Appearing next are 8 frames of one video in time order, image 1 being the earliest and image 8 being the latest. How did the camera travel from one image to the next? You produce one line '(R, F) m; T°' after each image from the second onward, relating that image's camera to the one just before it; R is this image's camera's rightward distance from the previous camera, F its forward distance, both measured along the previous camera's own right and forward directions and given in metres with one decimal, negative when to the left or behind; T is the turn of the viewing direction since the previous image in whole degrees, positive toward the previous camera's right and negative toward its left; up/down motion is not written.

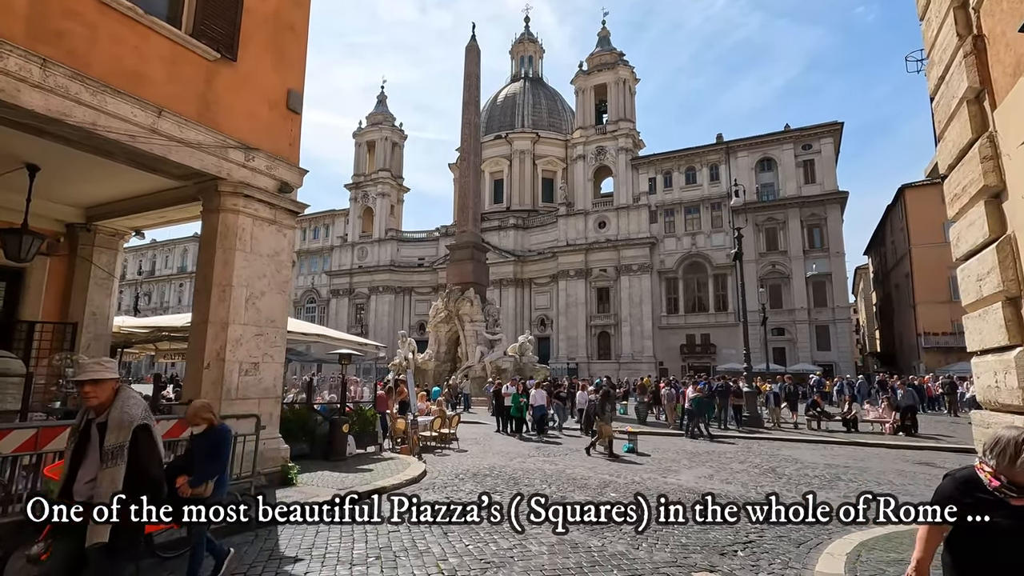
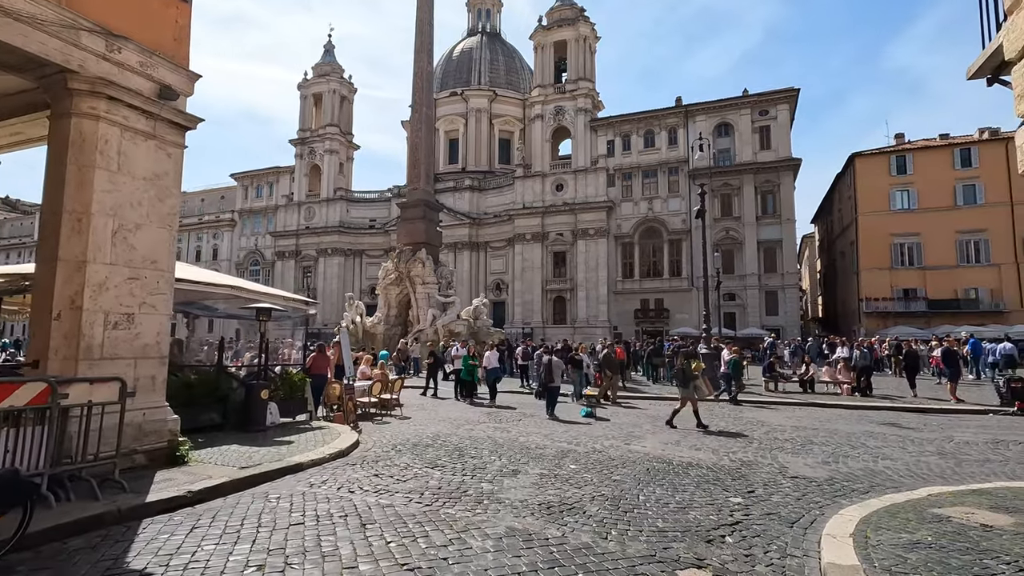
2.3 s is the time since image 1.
(+0.2, +1.4) m; +5°
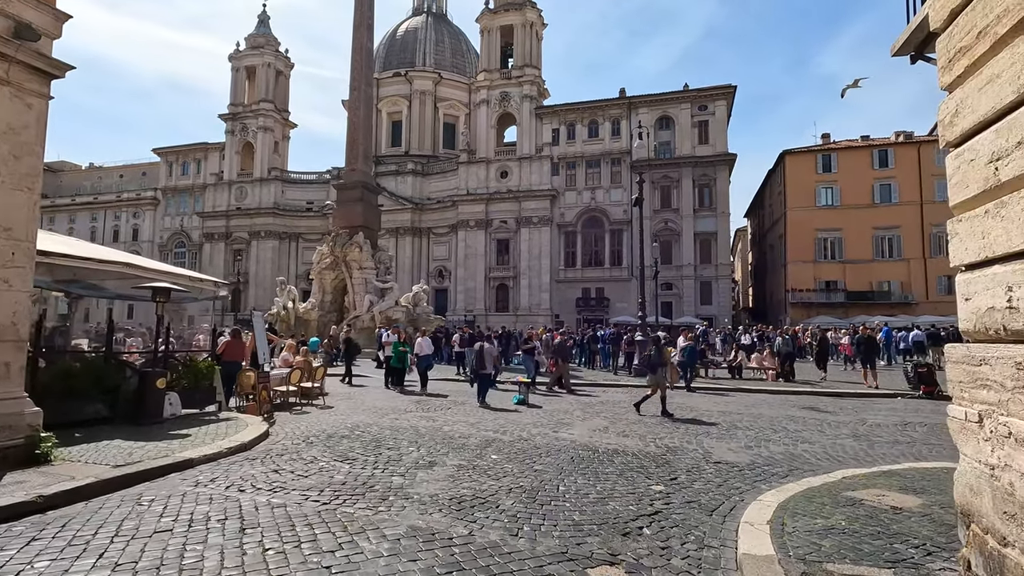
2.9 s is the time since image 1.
(+0.3, +0.4) m; +6°
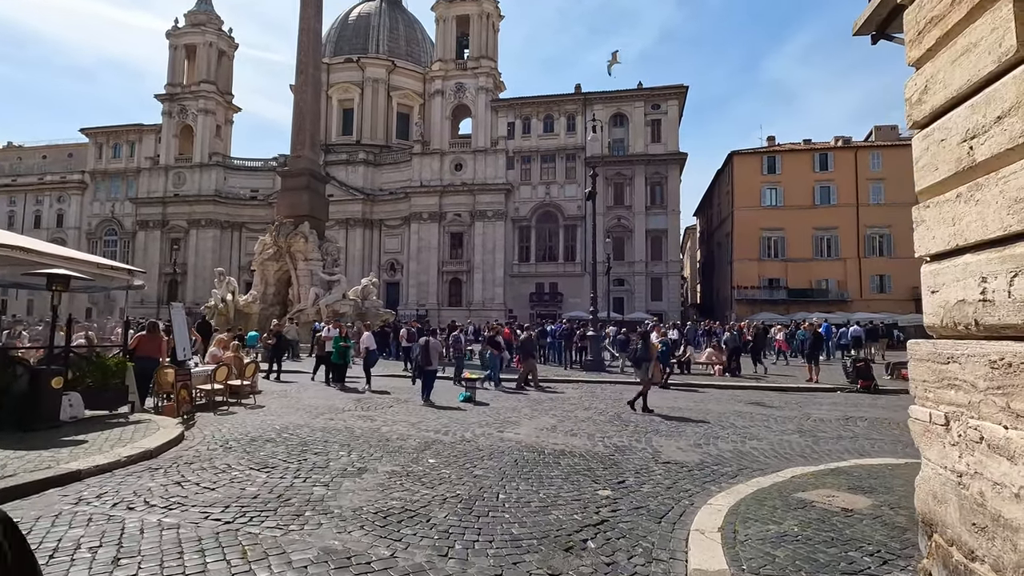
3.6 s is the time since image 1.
(+0.2, +0.5) m; +5°
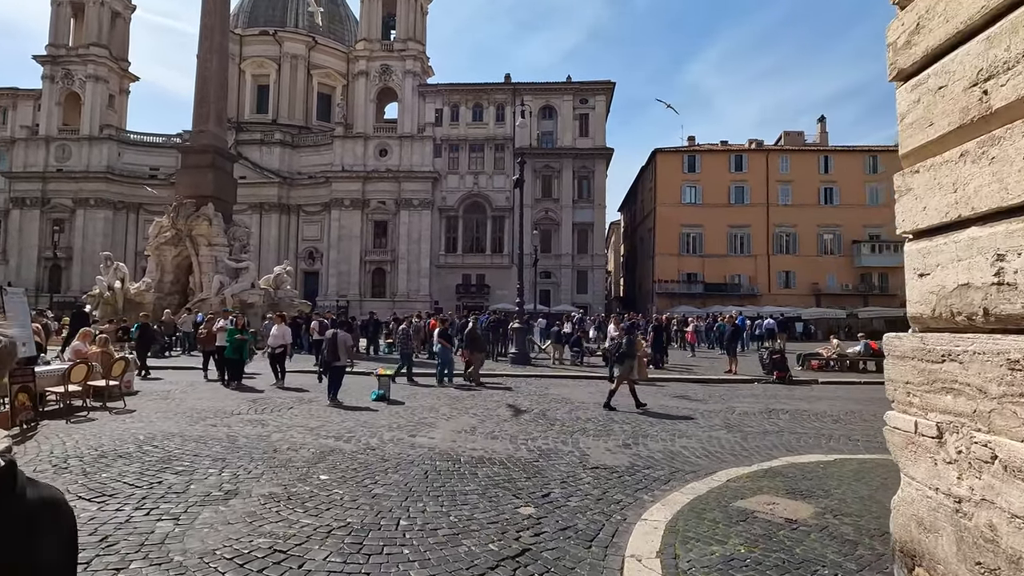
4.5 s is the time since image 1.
(+0.2, +0.9) m; +8°
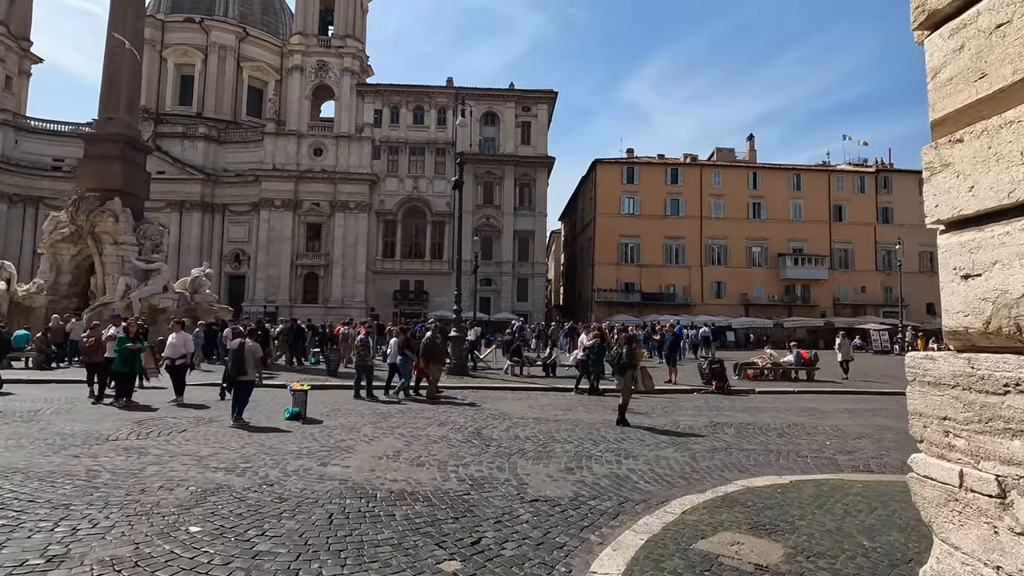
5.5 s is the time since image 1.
(+0.1, +0.8) m; +6°
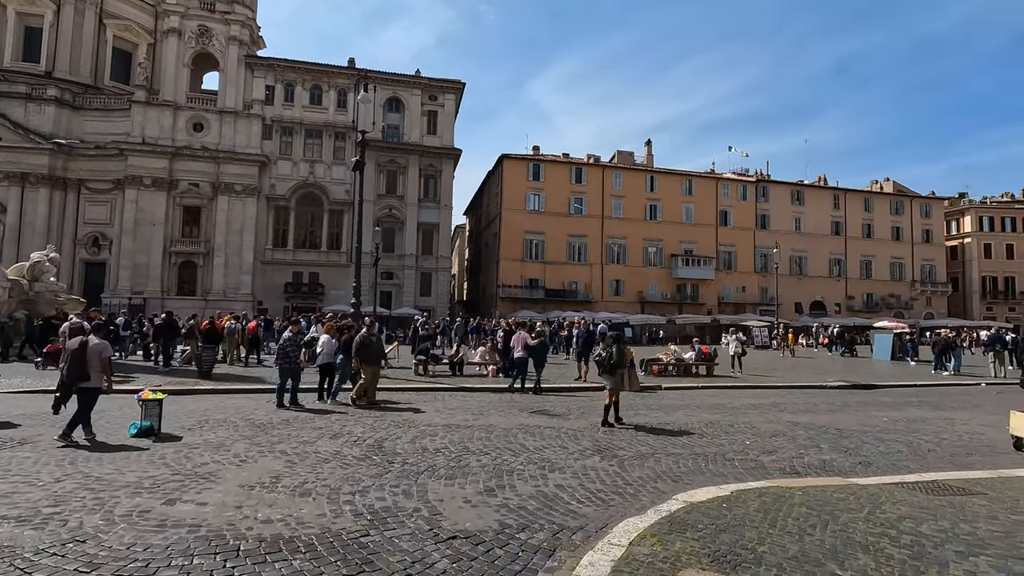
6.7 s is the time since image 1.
(-0.1, +1.1) m; +10°
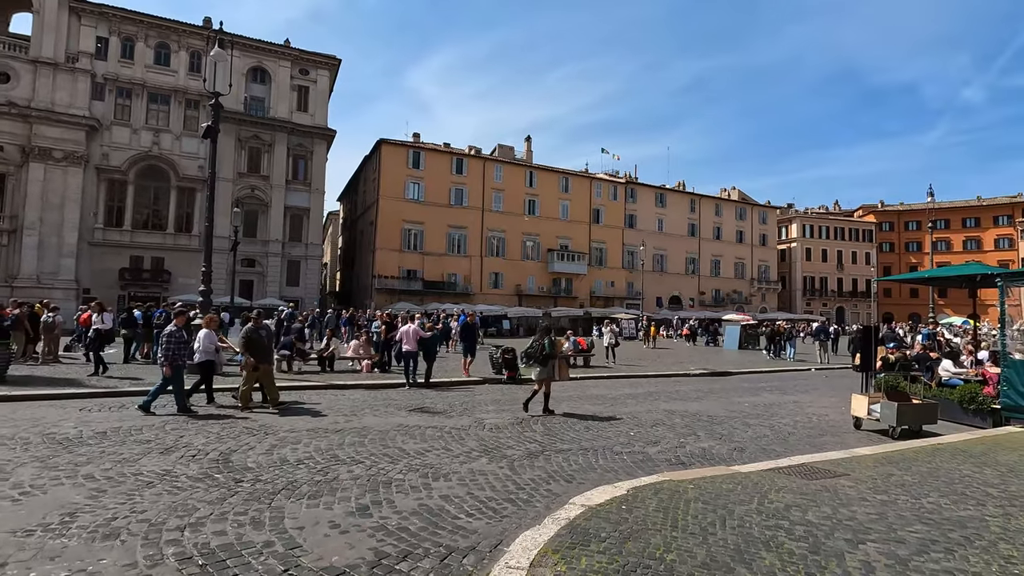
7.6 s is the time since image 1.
(0.0, +0.7) m; +13°
